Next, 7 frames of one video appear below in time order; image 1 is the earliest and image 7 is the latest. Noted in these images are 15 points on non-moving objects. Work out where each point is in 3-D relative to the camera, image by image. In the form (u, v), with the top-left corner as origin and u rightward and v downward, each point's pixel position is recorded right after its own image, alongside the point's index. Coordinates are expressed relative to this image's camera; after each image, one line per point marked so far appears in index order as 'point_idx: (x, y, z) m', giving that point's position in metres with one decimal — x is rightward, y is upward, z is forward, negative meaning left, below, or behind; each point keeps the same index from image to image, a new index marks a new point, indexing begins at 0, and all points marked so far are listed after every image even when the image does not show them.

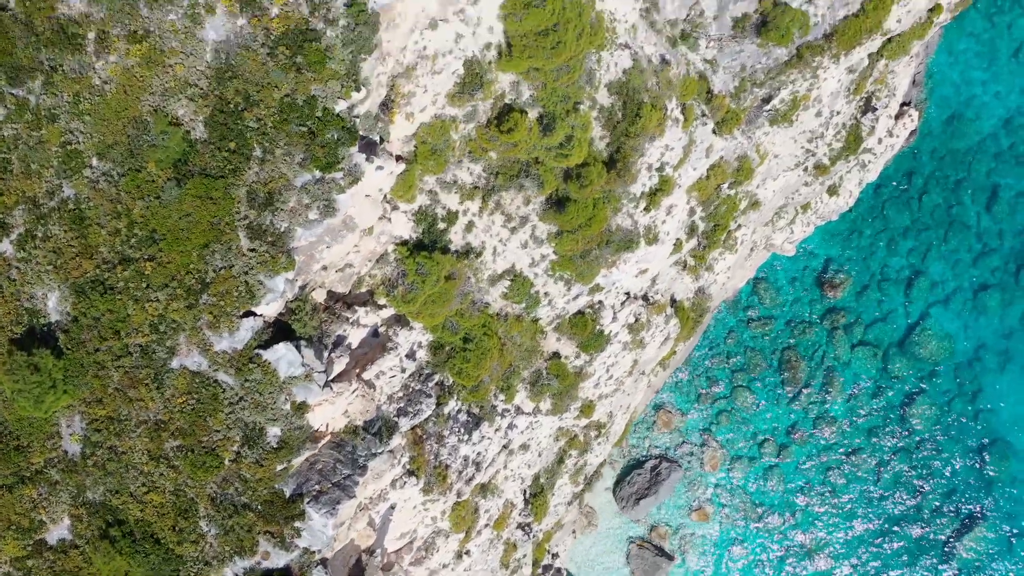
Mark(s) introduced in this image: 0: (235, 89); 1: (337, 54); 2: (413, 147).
0: (-2.8, +2.0, +11.4) m
1: (-1.8, +2.3, +11.6) m
2: (-1.3, +1.8, +14.9) m
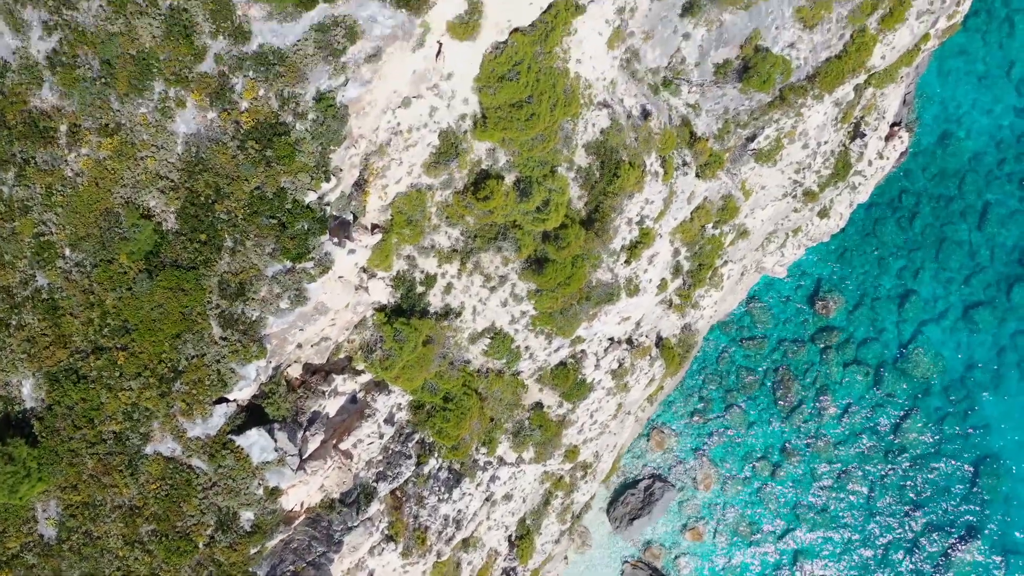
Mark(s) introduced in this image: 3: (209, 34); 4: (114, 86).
0: (-3.1, +1.1, +11.5) m
1: (-2.1, +1.4, +11.7) m
2: (-1.6, +0.9, +15.0) m
3: (-2.9, +2.5, +11.1) m
4: (-3.8, +2.0, +11.0) m
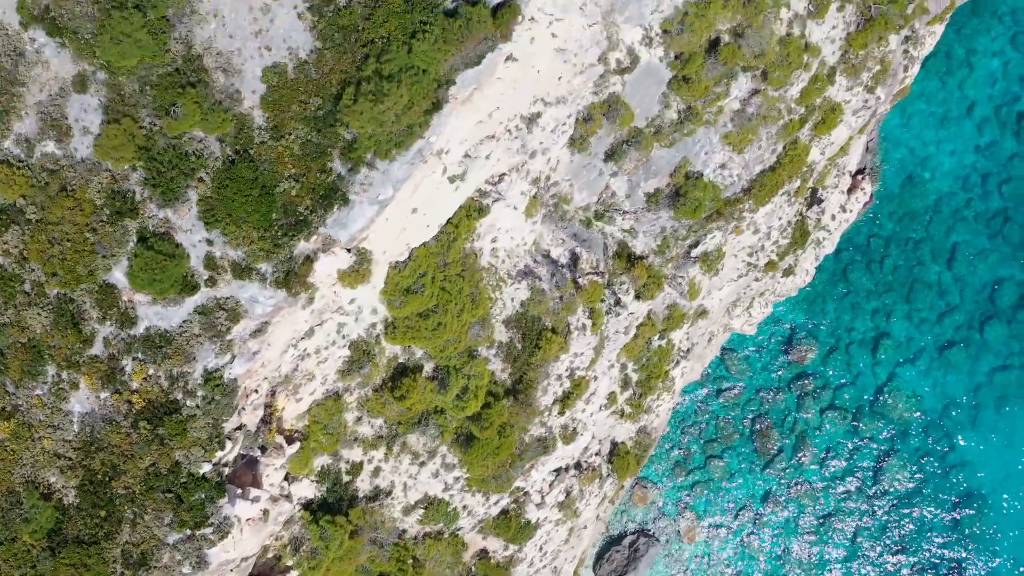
0: (-4.2, -1.8, +11.8) m
1: (-3.3, -1.4, +12.0) m
2: (-2.8, -1.8, +15.3) m
3: (-4.2, -0.3, +11.4) m
4: (-5.0, -0.9, +11.3) m
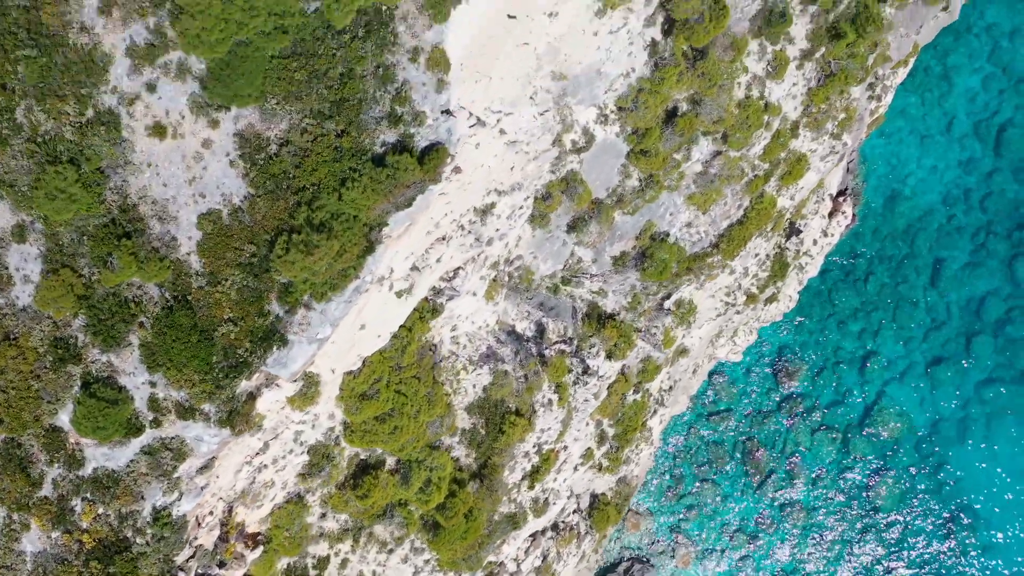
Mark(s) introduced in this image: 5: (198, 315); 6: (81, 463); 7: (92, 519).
0: (-4.8, -3.2, +11.9) m
1: (-3.8, -2.8, +12.1) m
2: (-3.3, -3.2, +15.4) m
3: (-4.7, -1.8, +11.5) m
4: (-5.6, -2.4, +11.4) m
5: (-3.1, -0.3, +11.3) m
6: (-4.4, -1.8, +11.6) m
7: (-4.3, -2.4, +11.7) m
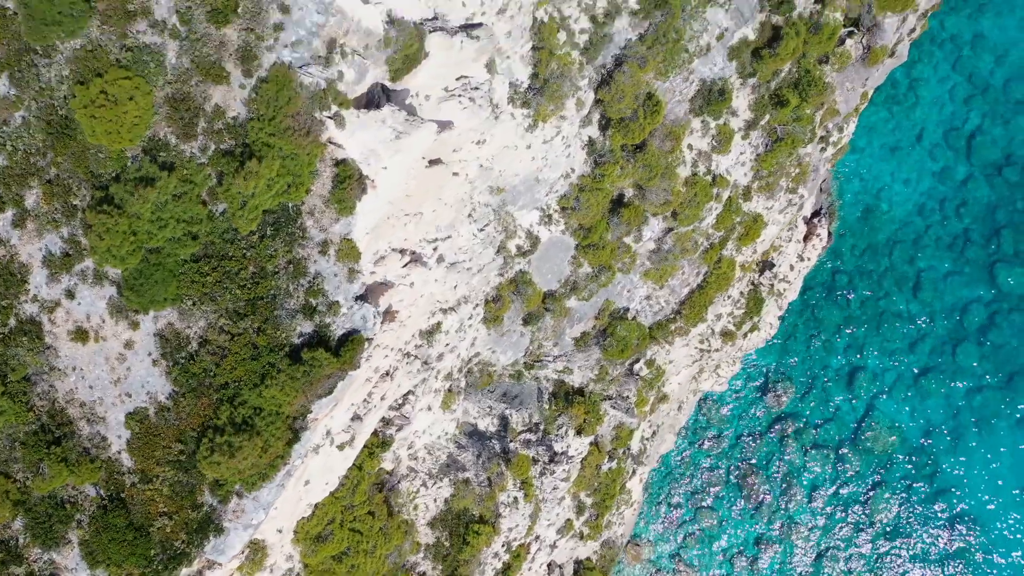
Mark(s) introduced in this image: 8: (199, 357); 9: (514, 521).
0: (-5.3, -5.3, +12.1) m
1: (-4.3, -4.8, +12.3) m
2: (-3.8, -5.2, +15.6) m
3: (-5.3, -3.9, +11.7) m
4: (-6.1, -4.5, +11.6) m
5: (-3.8, -2.2, +11.5) m
6: (-5.0, -3.9, +11.7) m
7: (-4.9, -4.4, +11.9) m
8: (-3.1, -0.7, +11.3) m
9: (0.0, -4.0, +19.6) m
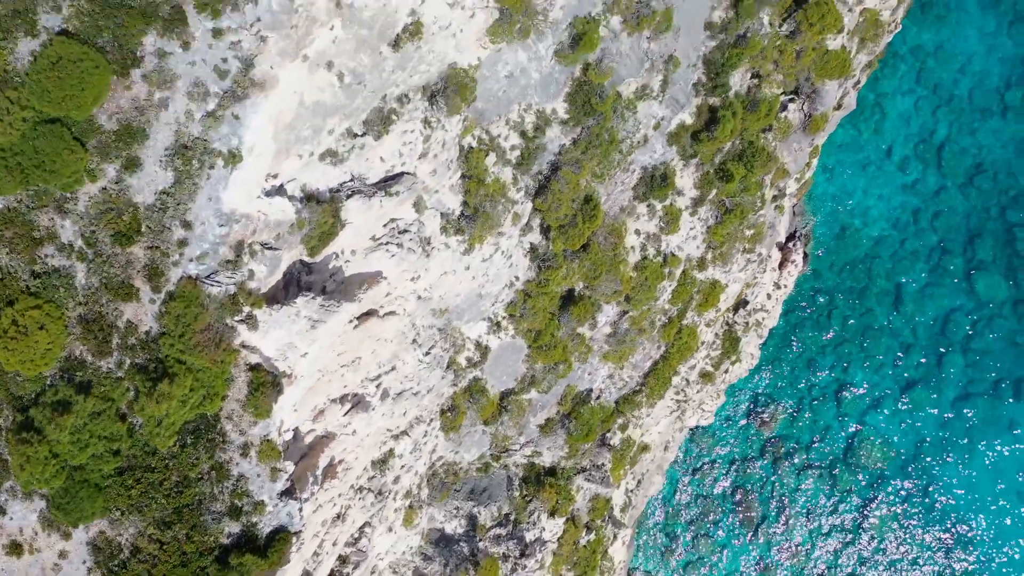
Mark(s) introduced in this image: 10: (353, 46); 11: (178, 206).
0: (-5.7, -7.5, +12.3) m
1: (-4.8, -7.0, +12.5) m
2: (-4.2, -7.3, +15.8) m
3: (-5.8, -6.1, +11.9) m
4: (-6.6, -6.8, +11.8) m
5: (-4.4, -4.4, +11.7) m
6: (-5.5, -6.1, +12.0) m
7: (-5.3, -6.6, +12.1) m
8: (-3.8, -2.8, +11.5) m
9: (-0.5, -5.8, +19.8) m
10: (-1.7, +2.6, +12.1) m
11: (-3.3, +0.8, +11.1) m
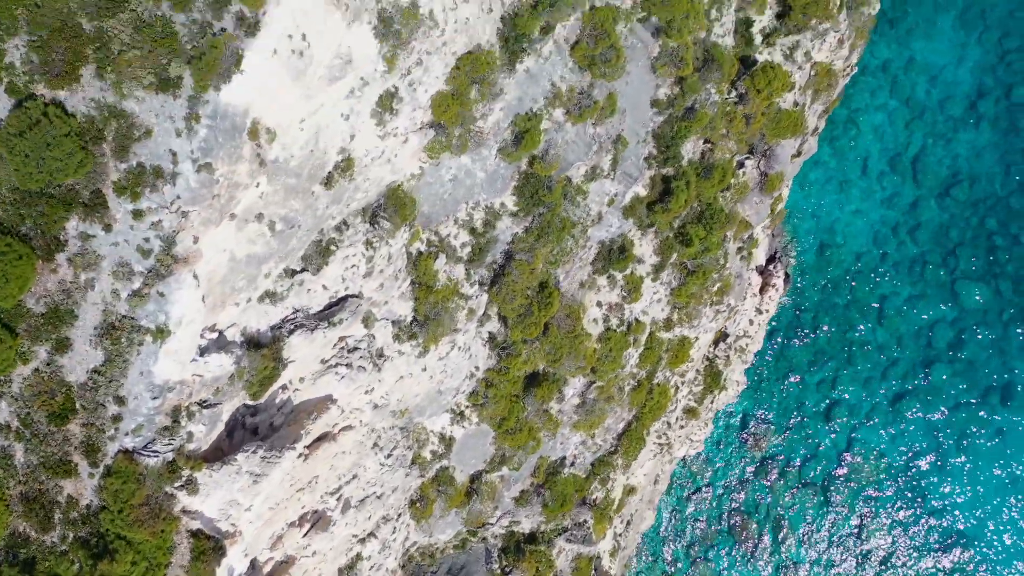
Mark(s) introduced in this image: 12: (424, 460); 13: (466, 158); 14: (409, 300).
0: (-5.9, -9.4, +12.5) m
1: (-5.0, -8.8, +12.7) m
2: (-4.4, -9.1, +16.0) m
3: (-6.1, -8.0, +12.1) m
4: (-6.8, -8.7, +12.0) m
5: (-4.8, -6.1, +11.8) m
6: (-5.8, -7.9, +12.1) m
7: (-5.6, -8.4, +12.3) m
8: (-4.3, -4.5, +11.7) m
9: (-0.8, -7.4, +20.0) m
10: (-2.5, +1.0, +12.3) m
11: (-4.0, -0.9, +11.3) m
12: (-1.5, -2.9, +18.1) m
13: (-0.7, +1.6, +15.0) m
14: (-1.5, -0.3, +15.9) m
